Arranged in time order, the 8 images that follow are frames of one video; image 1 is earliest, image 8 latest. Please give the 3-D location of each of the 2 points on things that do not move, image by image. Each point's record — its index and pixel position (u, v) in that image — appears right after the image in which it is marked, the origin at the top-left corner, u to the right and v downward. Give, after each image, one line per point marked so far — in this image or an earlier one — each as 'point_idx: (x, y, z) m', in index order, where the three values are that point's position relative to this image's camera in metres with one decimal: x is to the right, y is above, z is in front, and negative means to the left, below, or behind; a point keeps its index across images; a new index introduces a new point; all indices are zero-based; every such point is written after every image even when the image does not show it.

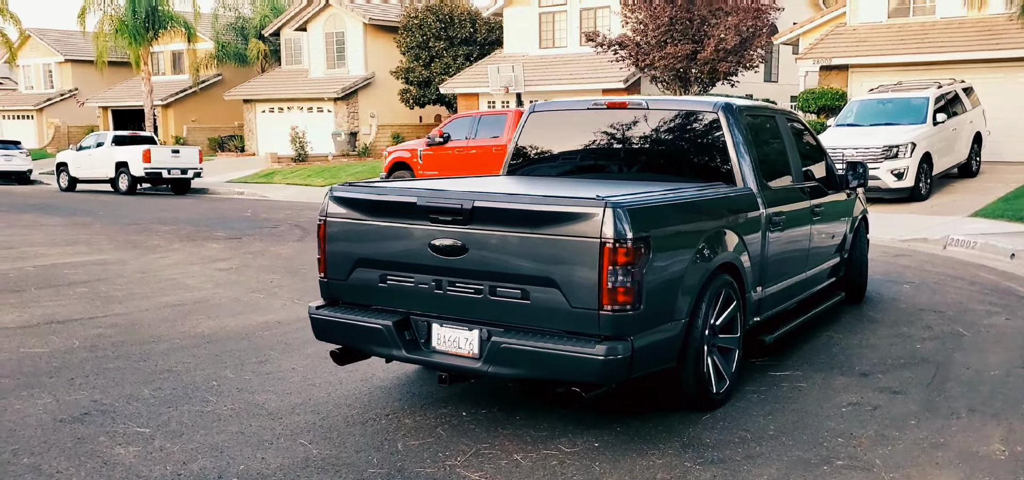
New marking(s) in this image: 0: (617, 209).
0: (+0.5, +0.2, +4.5) m
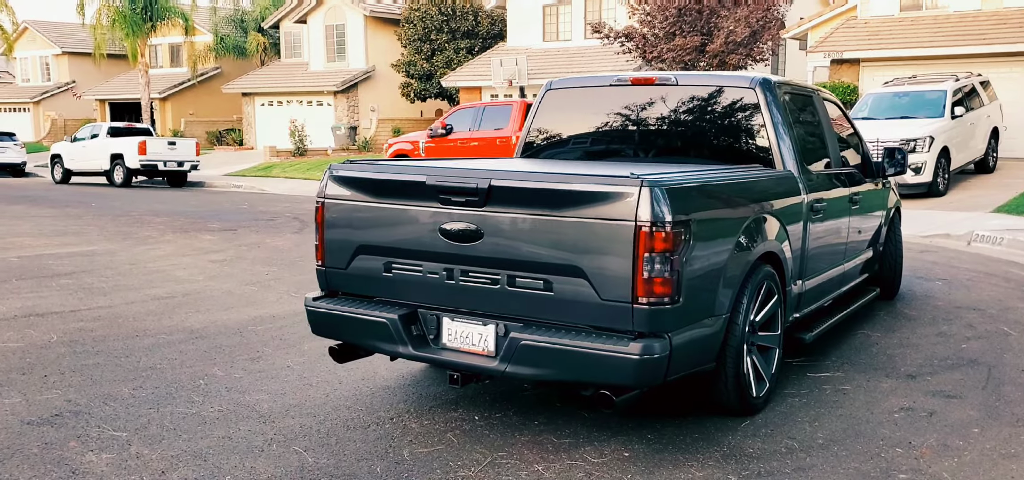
0: (+0.6, +0.2, +4.0) m
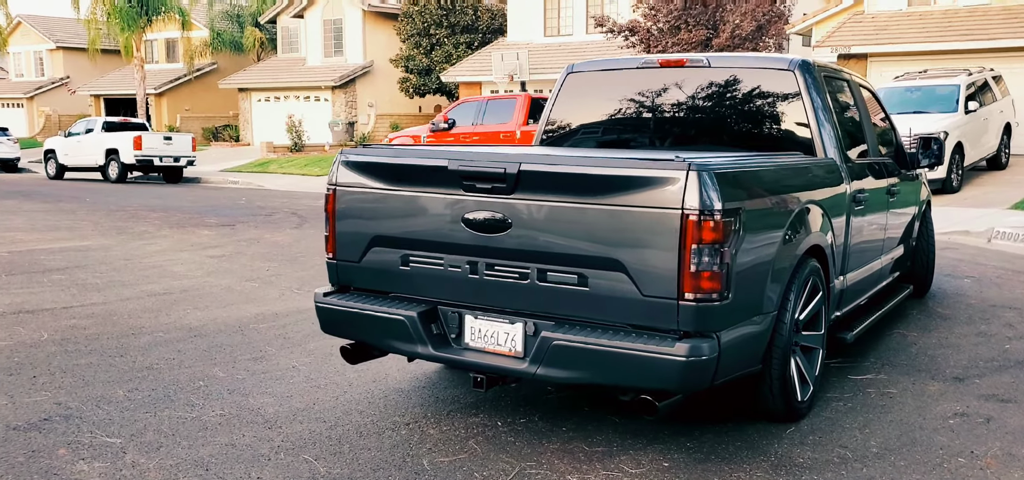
0: (+0.7, +0.3, +3.6) m
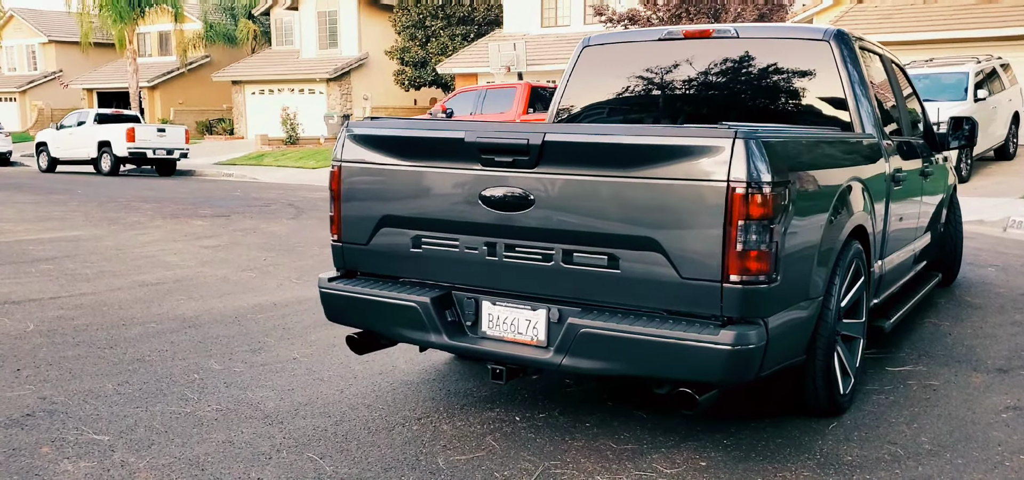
0: (+0.8, +0.4, +3.3) m
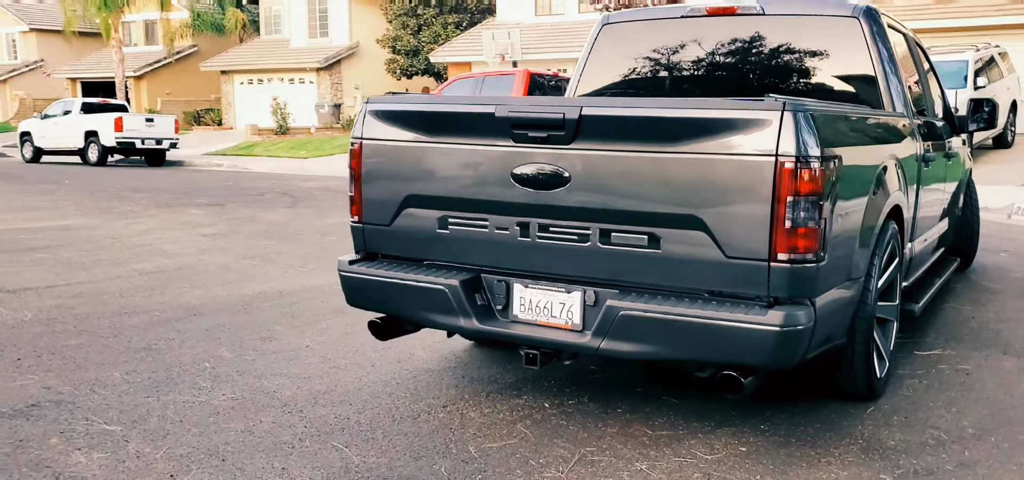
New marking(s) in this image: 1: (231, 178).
0: (+1.0, +0.4, +3.2) m
1: (-5.8, +1.3, +19.3) m
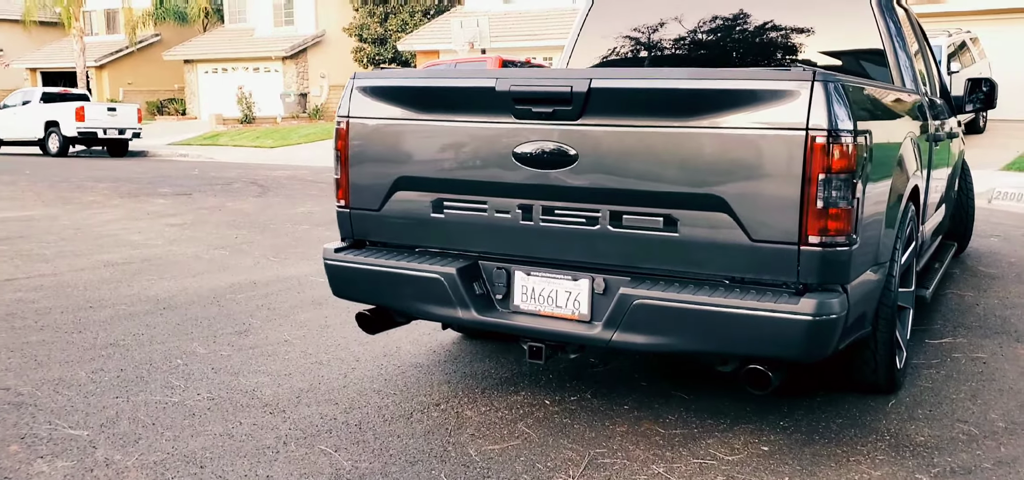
0: (+1.0, +0.5, +2.9) m
1: (-6.3, +1.4, +18.8) m
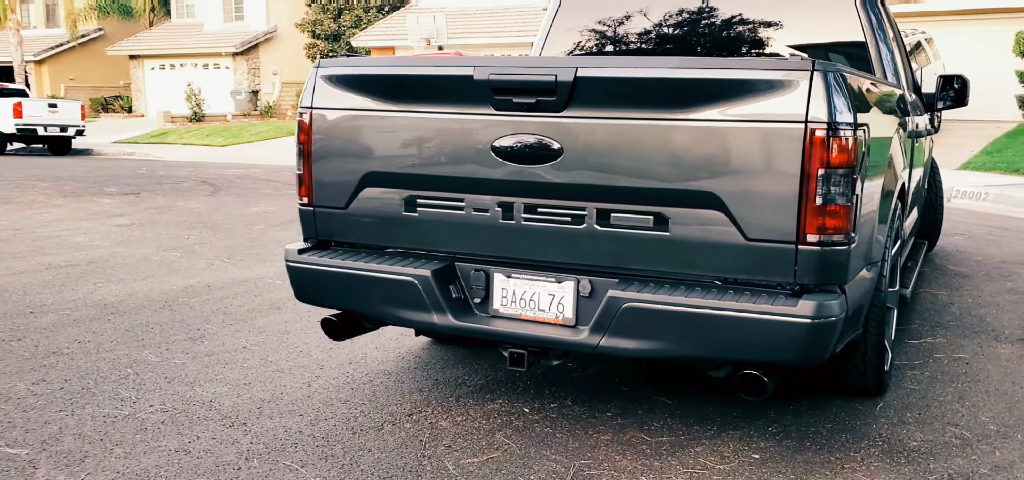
0: (+0.9, +0.5, +2.8) m
1: (-7.2, +1.4, +18.2) m
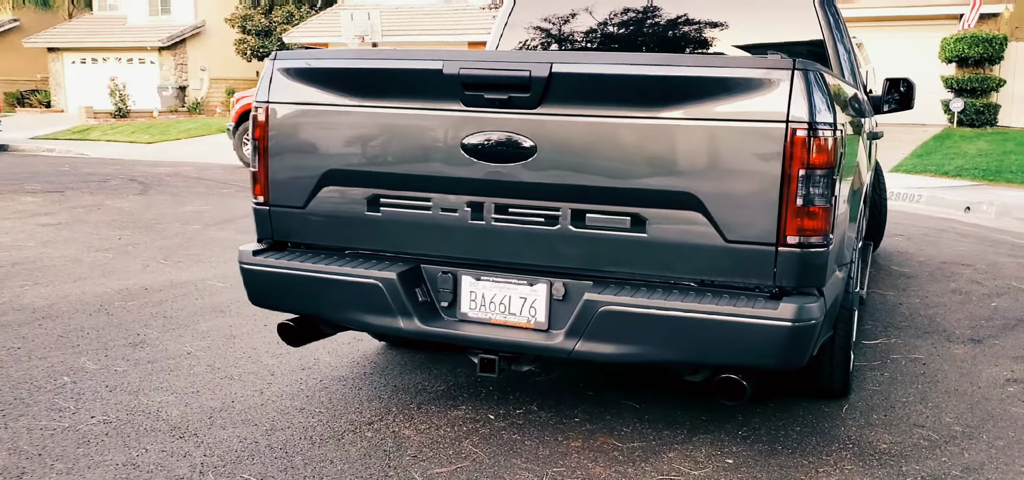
0: (+0.9, +0.5, +2.7) m
1: (-8.4, +1.4, +17.6) m
